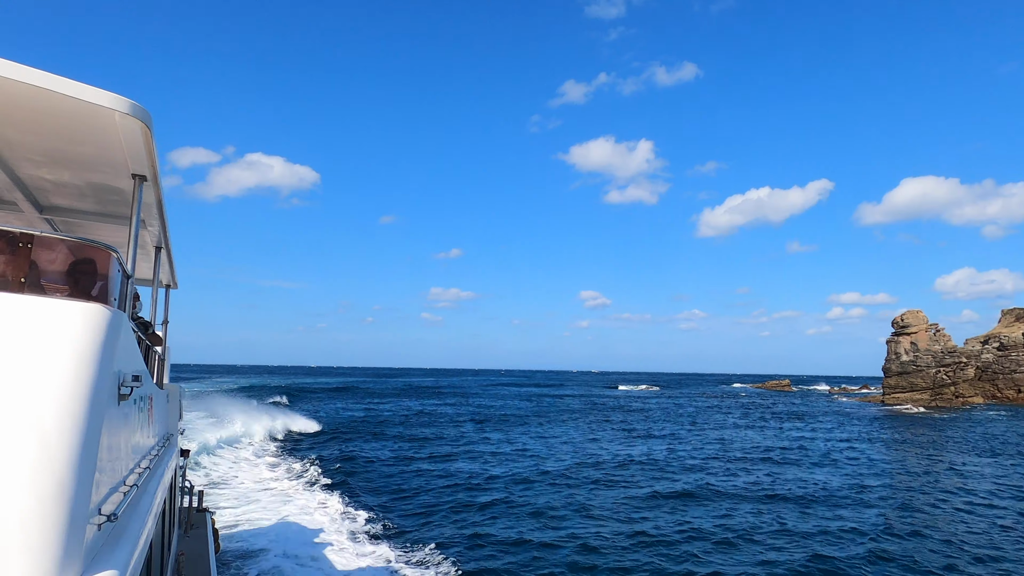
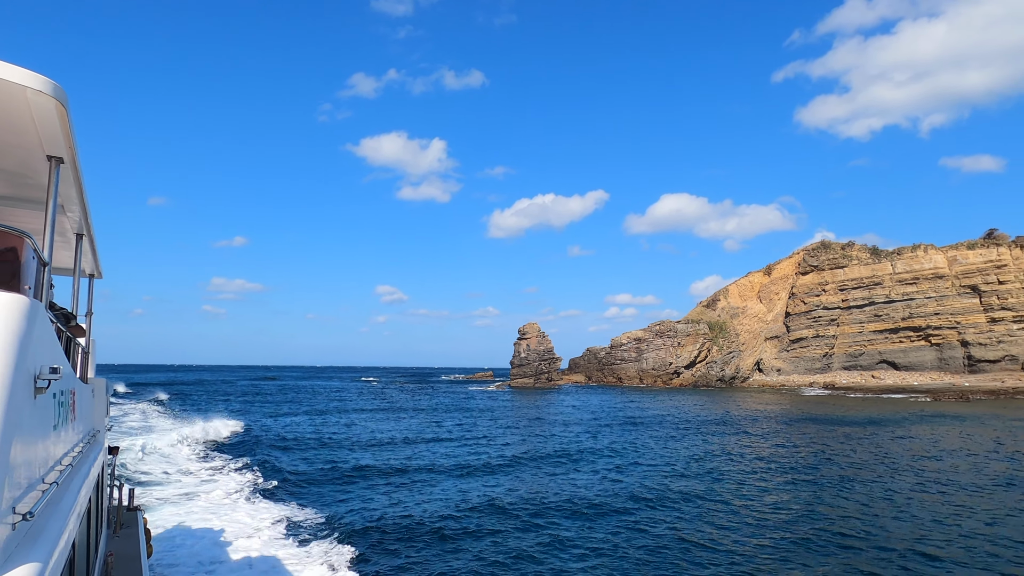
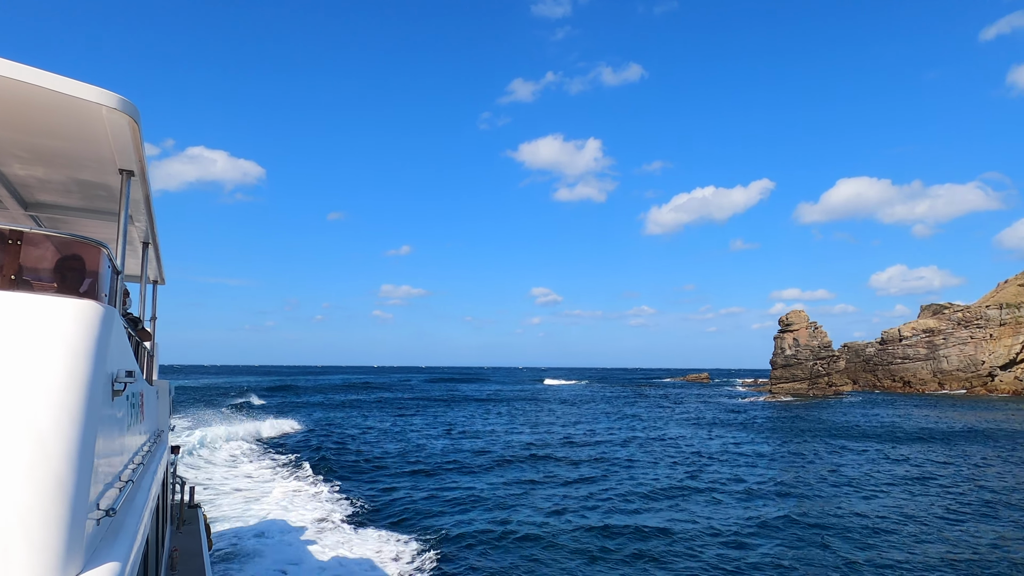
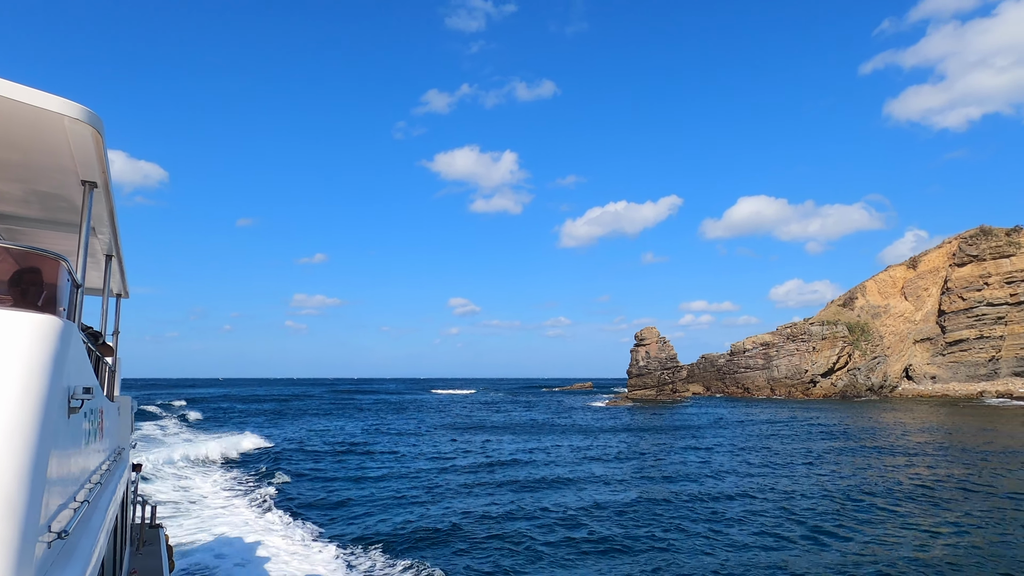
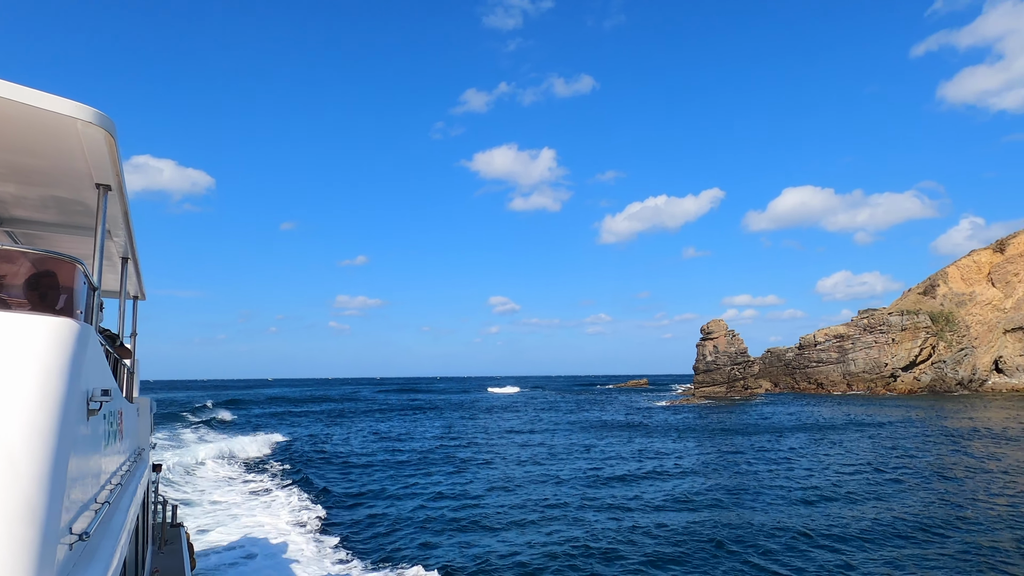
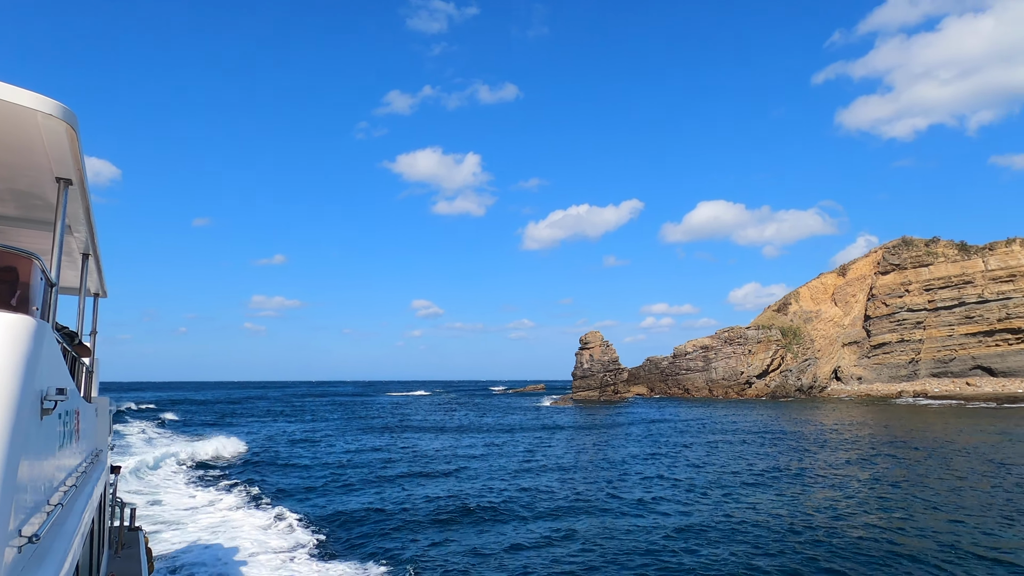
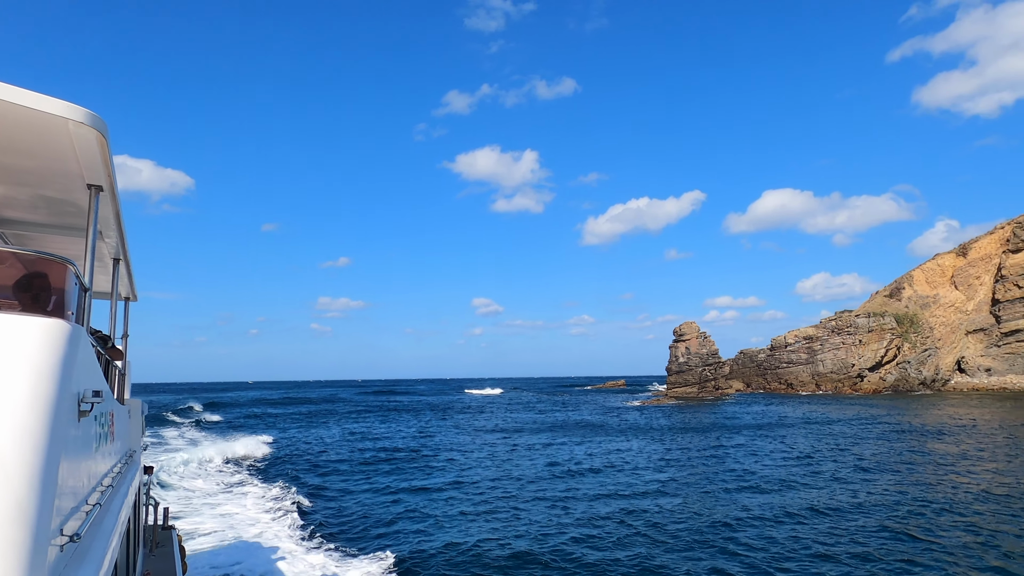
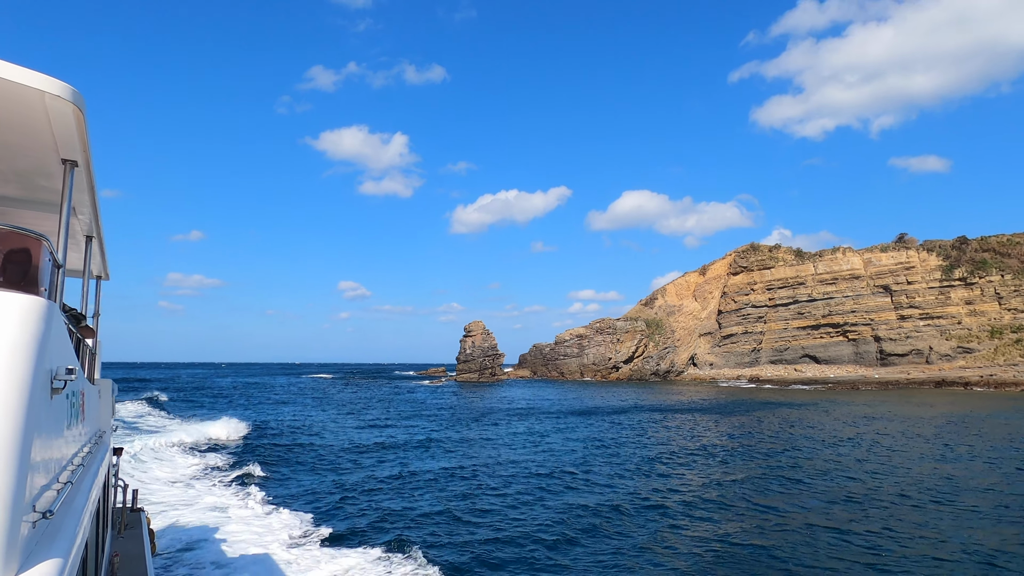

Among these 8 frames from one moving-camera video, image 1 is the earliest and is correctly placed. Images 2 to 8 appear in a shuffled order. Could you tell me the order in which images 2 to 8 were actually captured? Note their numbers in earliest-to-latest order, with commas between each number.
3, 5, 7, 4, 6, 2, 8
